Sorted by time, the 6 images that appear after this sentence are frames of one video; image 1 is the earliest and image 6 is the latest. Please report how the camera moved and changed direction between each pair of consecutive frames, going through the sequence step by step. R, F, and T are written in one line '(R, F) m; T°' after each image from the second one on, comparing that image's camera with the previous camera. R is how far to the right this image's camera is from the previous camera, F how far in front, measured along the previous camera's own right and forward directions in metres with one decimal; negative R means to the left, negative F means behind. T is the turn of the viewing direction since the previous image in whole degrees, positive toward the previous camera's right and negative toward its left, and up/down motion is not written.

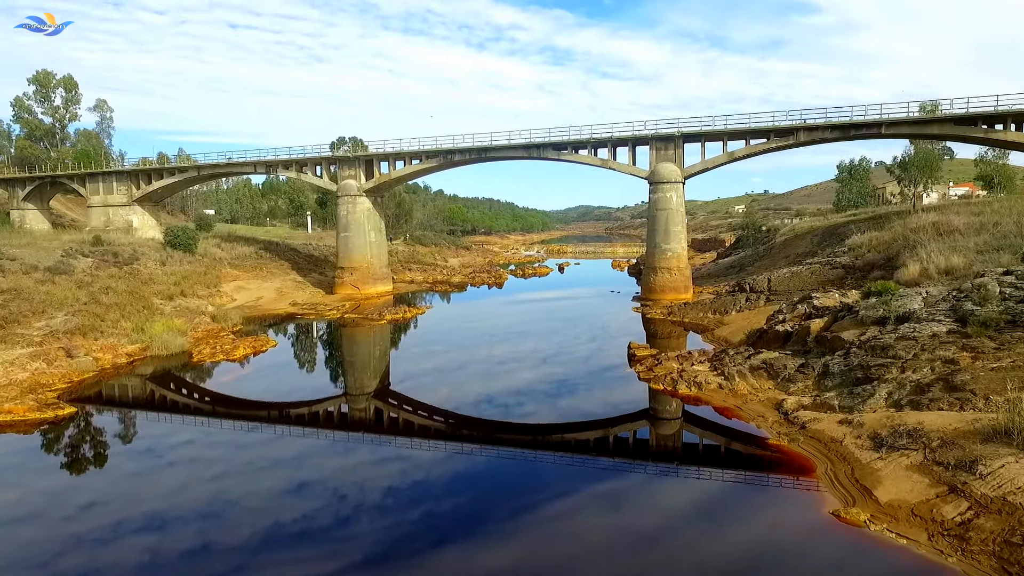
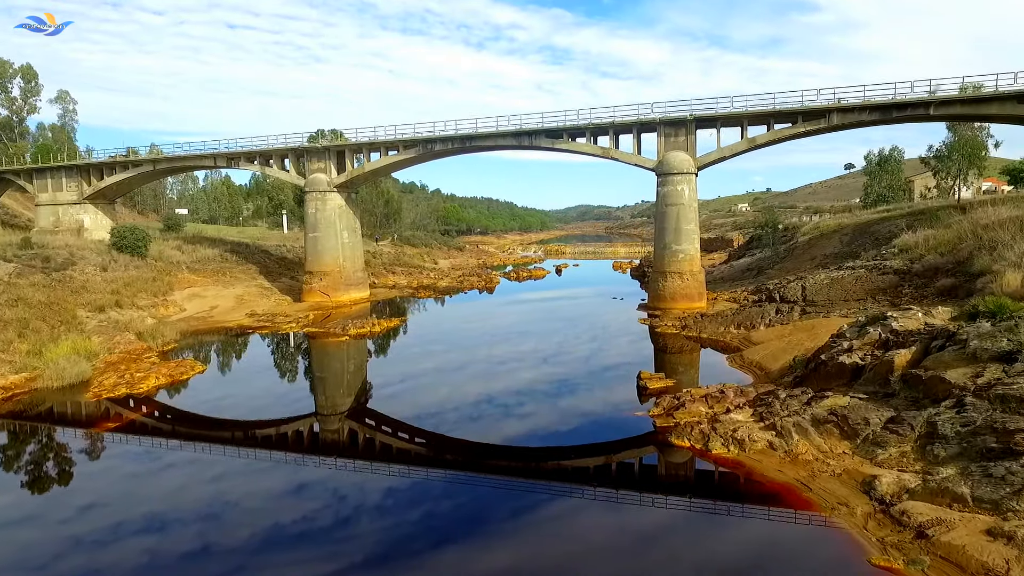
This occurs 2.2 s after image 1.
(+0.2, +1.7) m; 0°
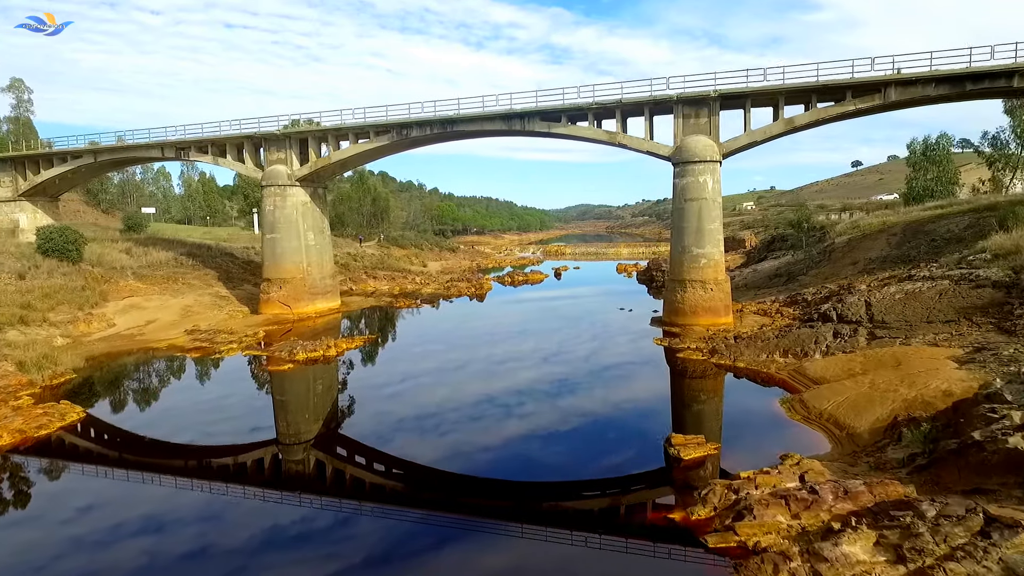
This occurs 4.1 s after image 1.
(+0.2, +1.9) m; 0°
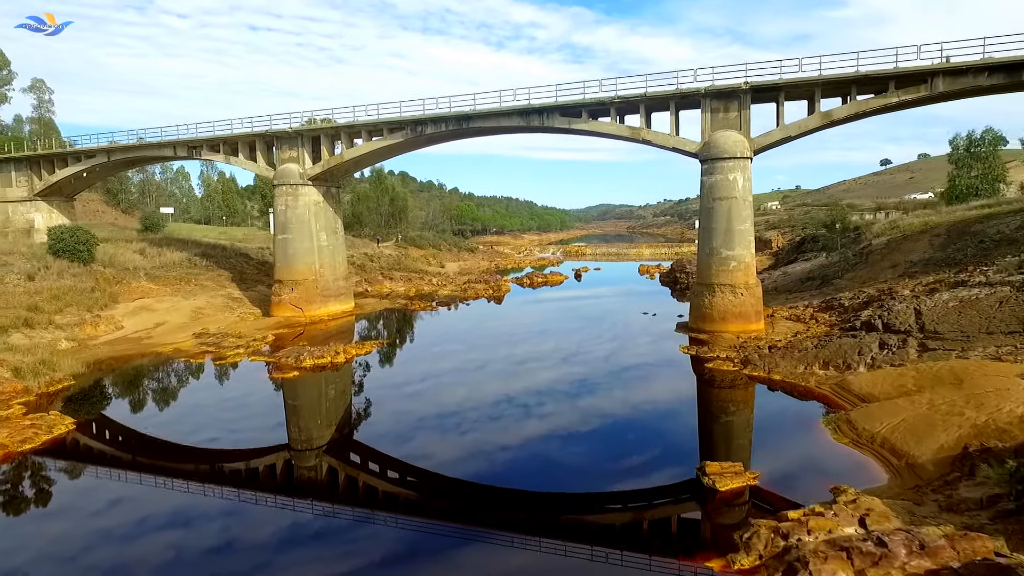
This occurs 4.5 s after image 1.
(0.0, +0.4) m; -2°
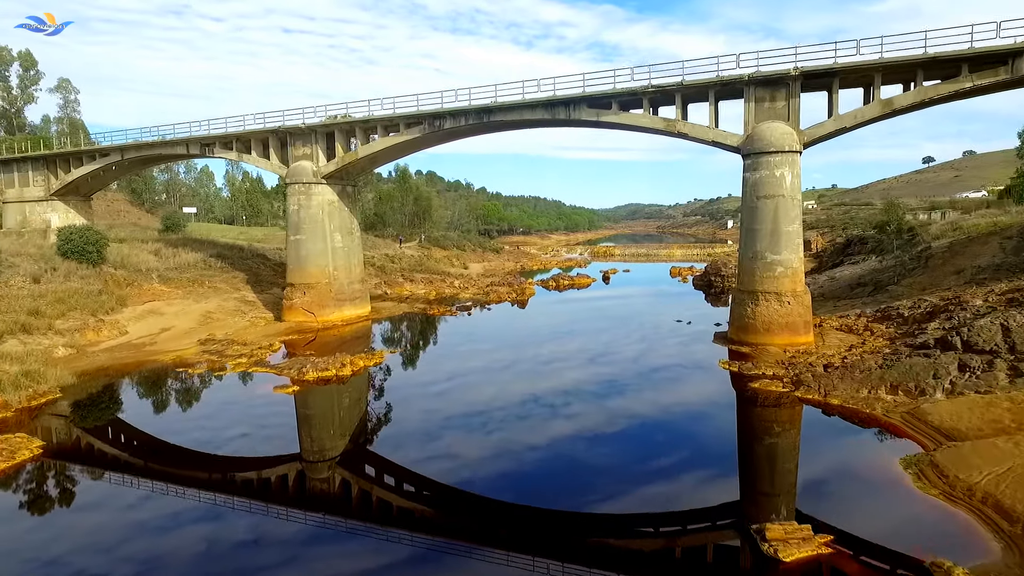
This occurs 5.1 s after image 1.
(+0.1, +0.7) m; -3°
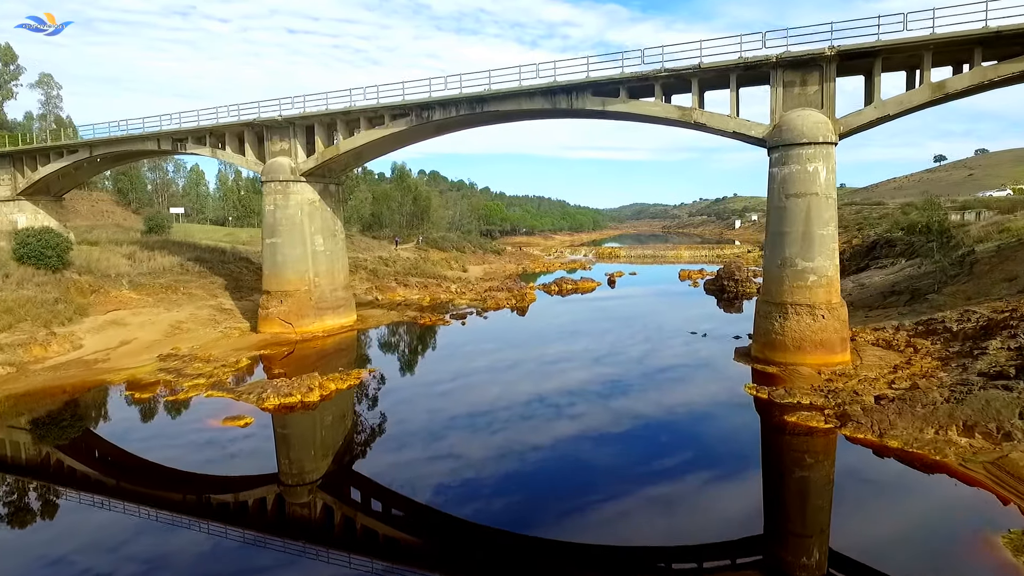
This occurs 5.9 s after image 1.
(+0.1, +1.0) m; 0°
